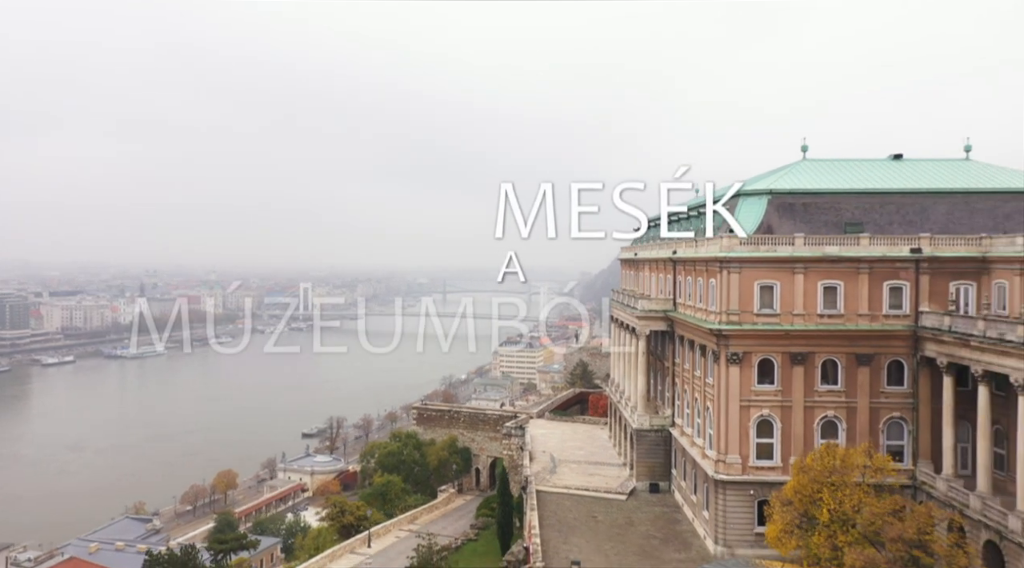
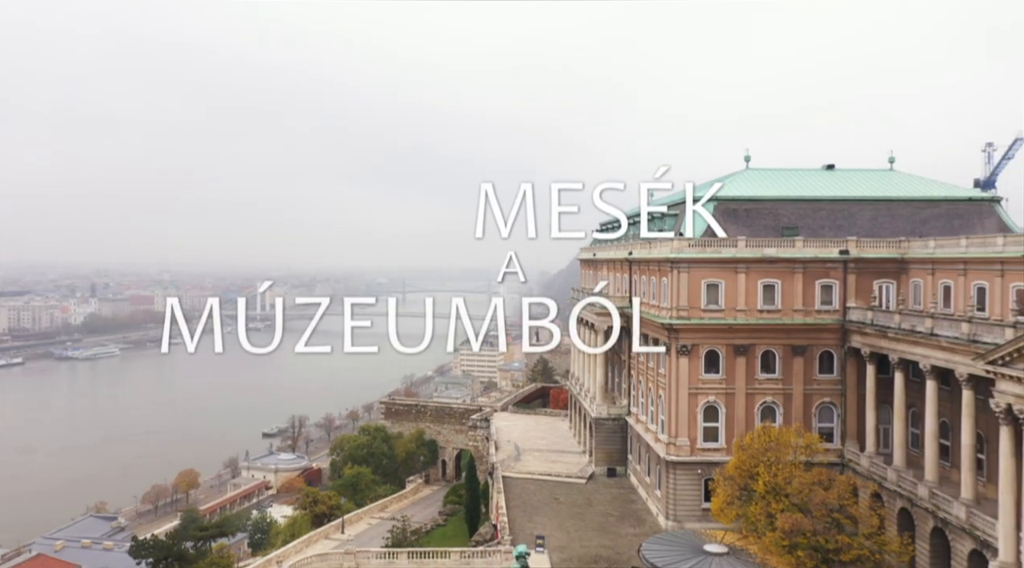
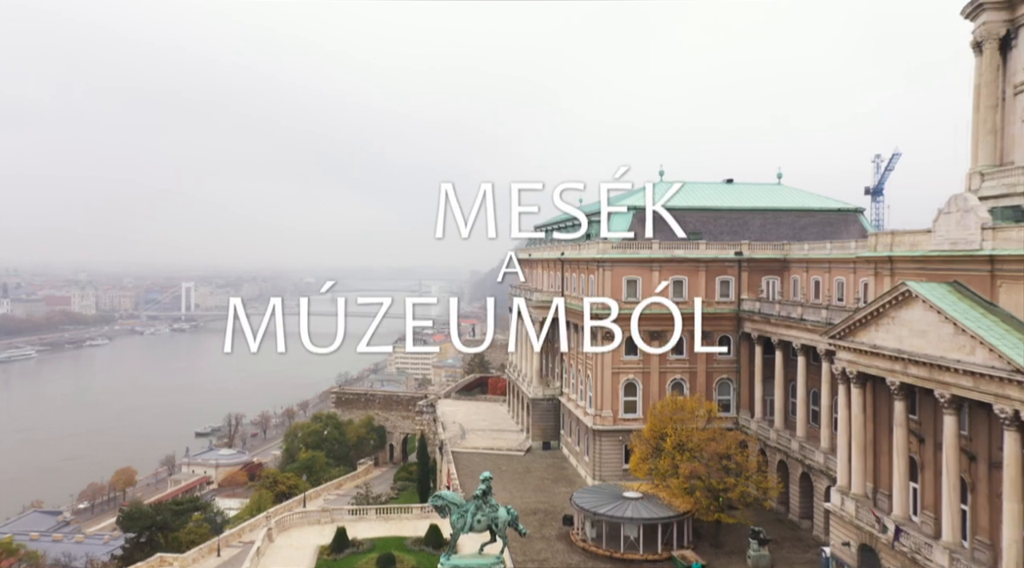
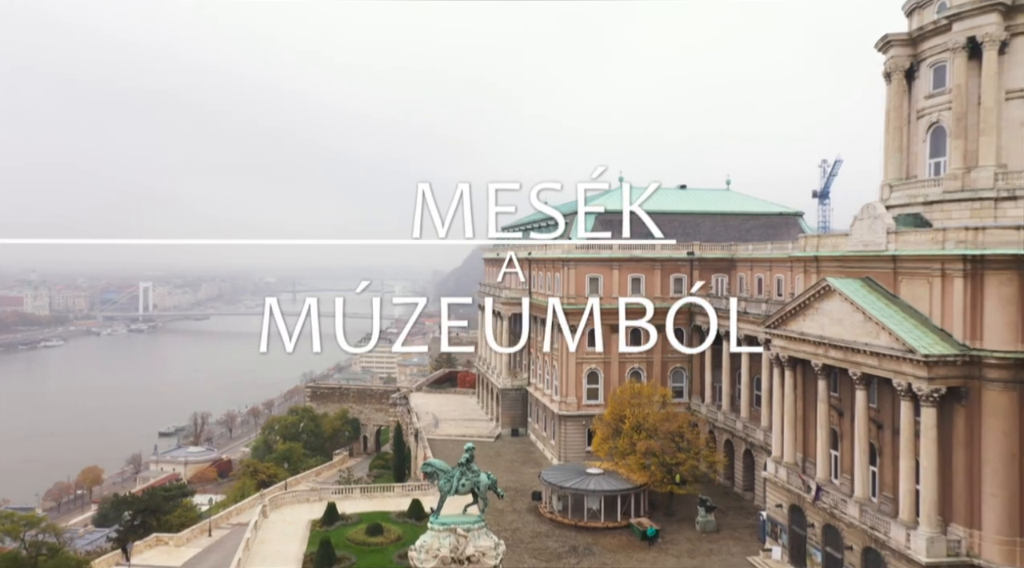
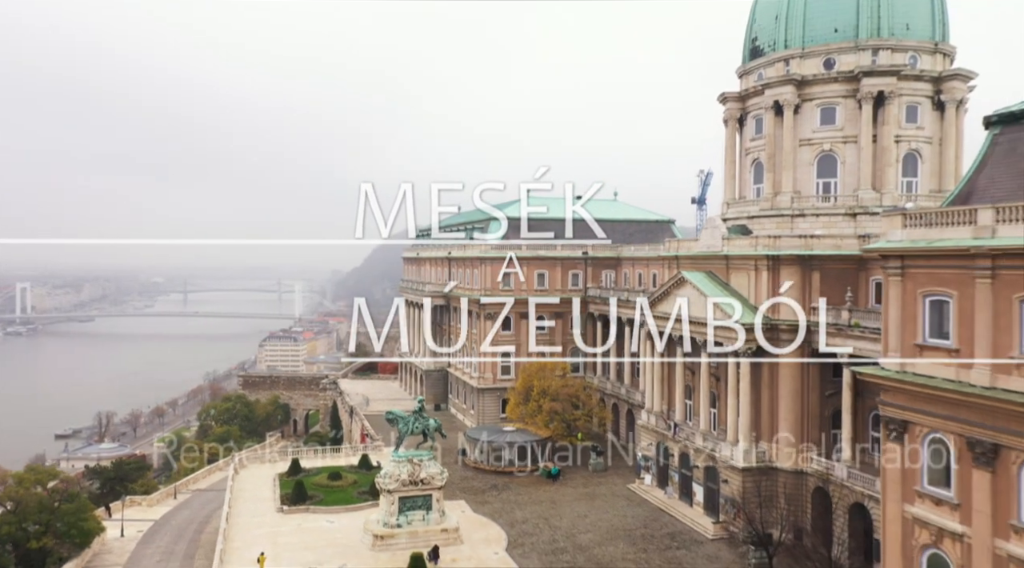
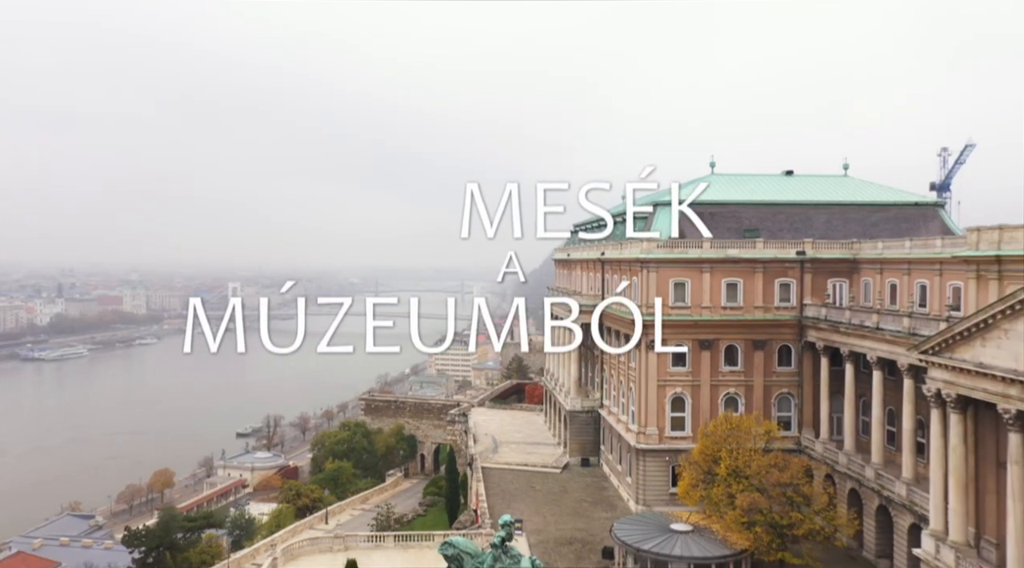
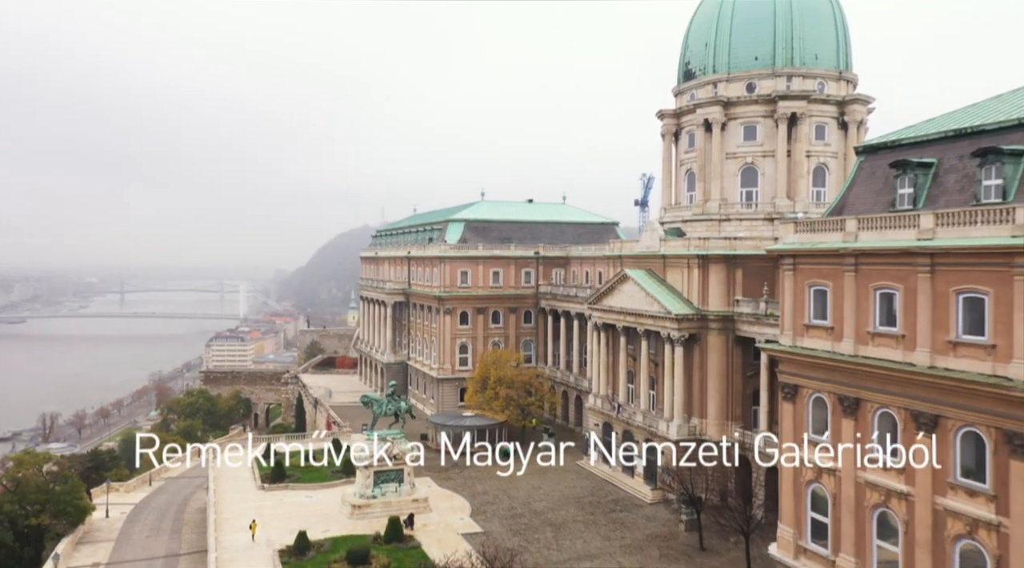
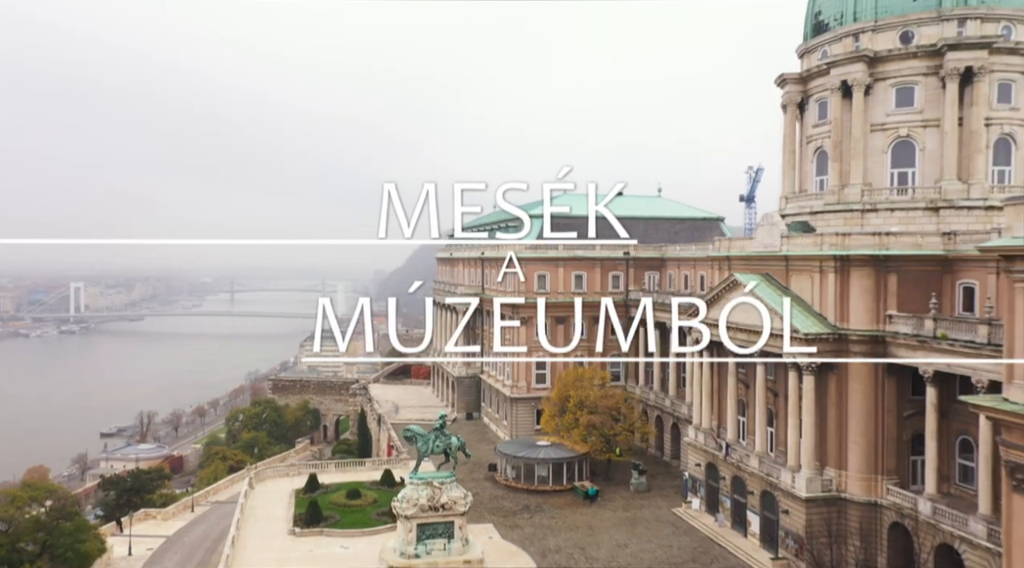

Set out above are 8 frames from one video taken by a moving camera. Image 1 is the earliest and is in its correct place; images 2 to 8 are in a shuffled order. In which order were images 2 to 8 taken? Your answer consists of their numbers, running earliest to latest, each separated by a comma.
2, 6, 3, 4, 8, 5, 7
